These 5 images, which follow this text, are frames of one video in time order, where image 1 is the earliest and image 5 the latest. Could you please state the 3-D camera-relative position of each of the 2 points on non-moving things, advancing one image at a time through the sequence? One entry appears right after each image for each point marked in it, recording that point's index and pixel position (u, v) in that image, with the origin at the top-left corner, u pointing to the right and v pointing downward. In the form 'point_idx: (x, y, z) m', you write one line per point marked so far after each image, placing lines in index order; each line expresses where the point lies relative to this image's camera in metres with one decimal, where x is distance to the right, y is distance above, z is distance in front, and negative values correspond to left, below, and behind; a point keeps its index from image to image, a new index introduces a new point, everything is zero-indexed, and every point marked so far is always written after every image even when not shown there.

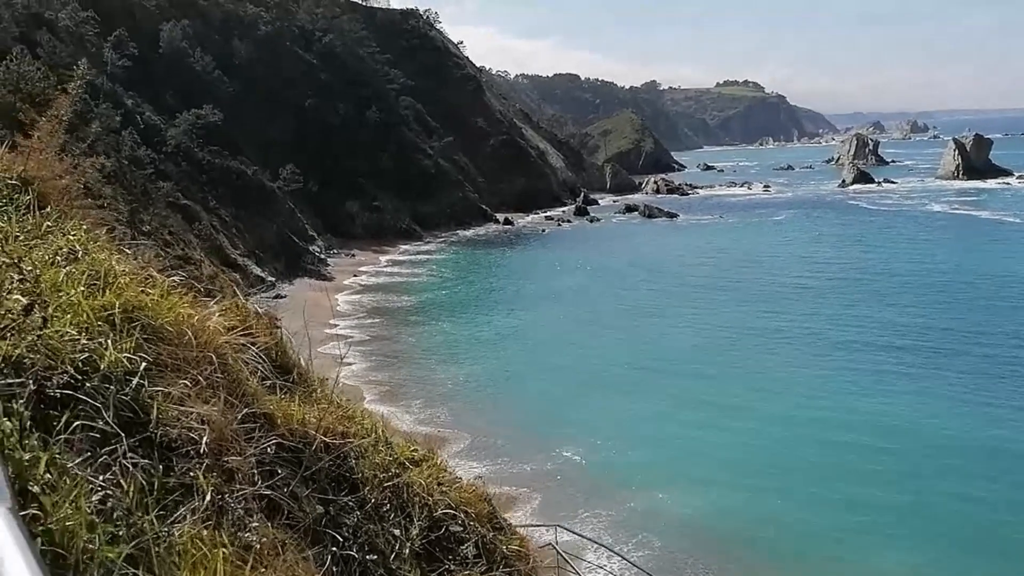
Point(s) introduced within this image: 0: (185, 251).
0: (-7.8, +0.7, +18.4) m
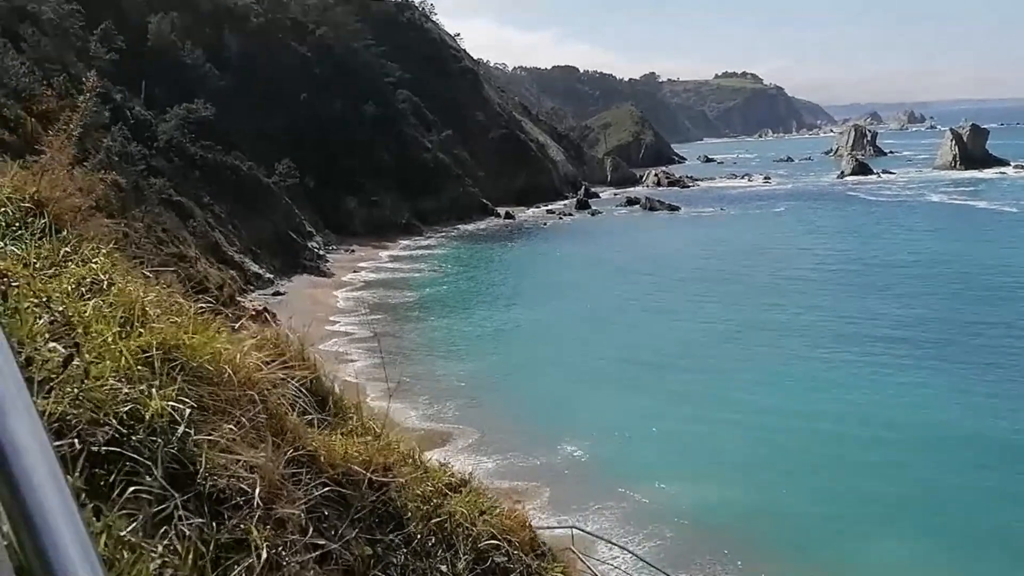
0: (-7.5, +0.8, +17.3) m
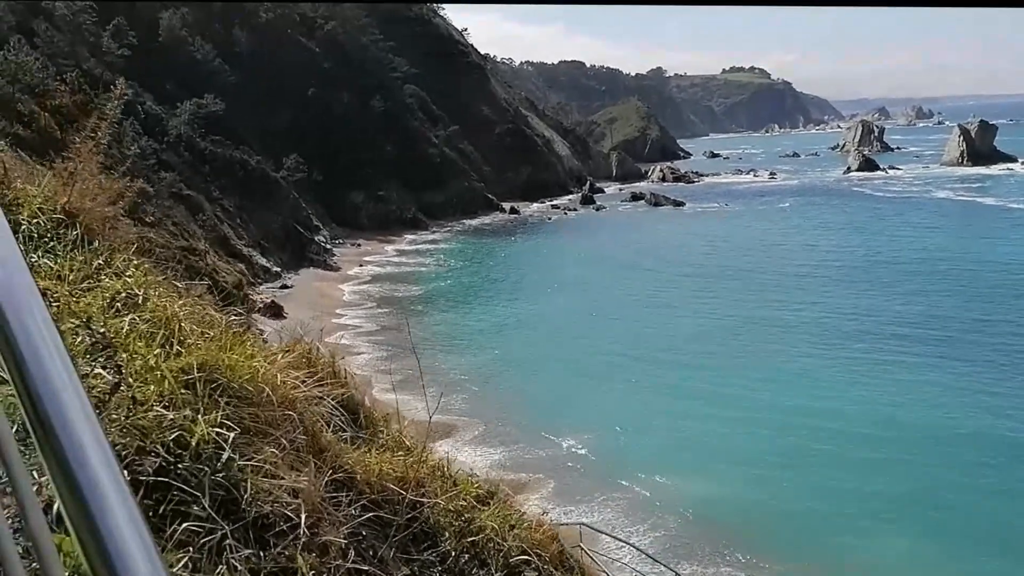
0: (-7.4, +0.8, +17.9) m
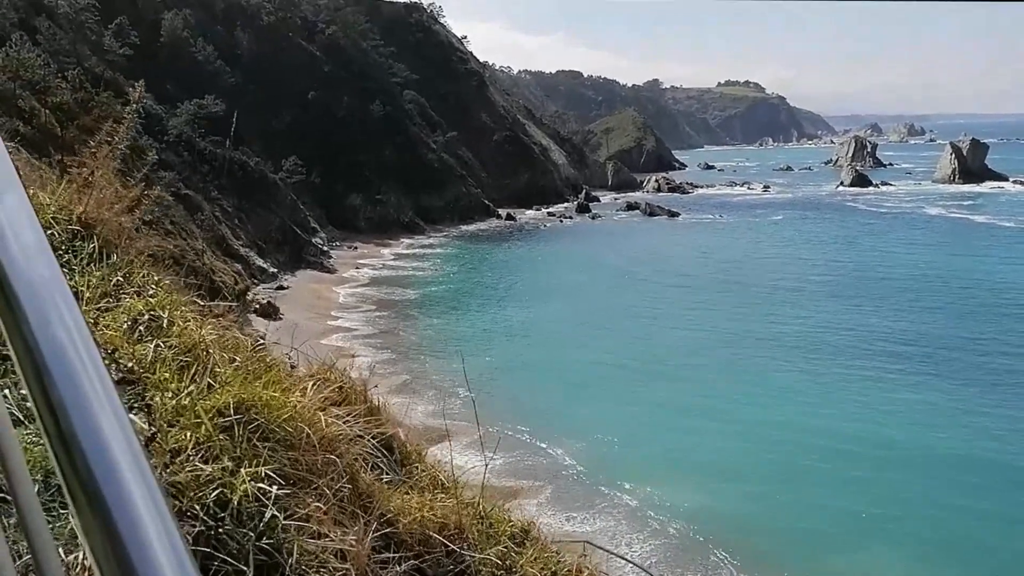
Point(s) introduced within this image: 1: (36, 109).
0: (-7.4, +1.0, +18.1) m
1: (-9.7, +3.7, +16.0) m
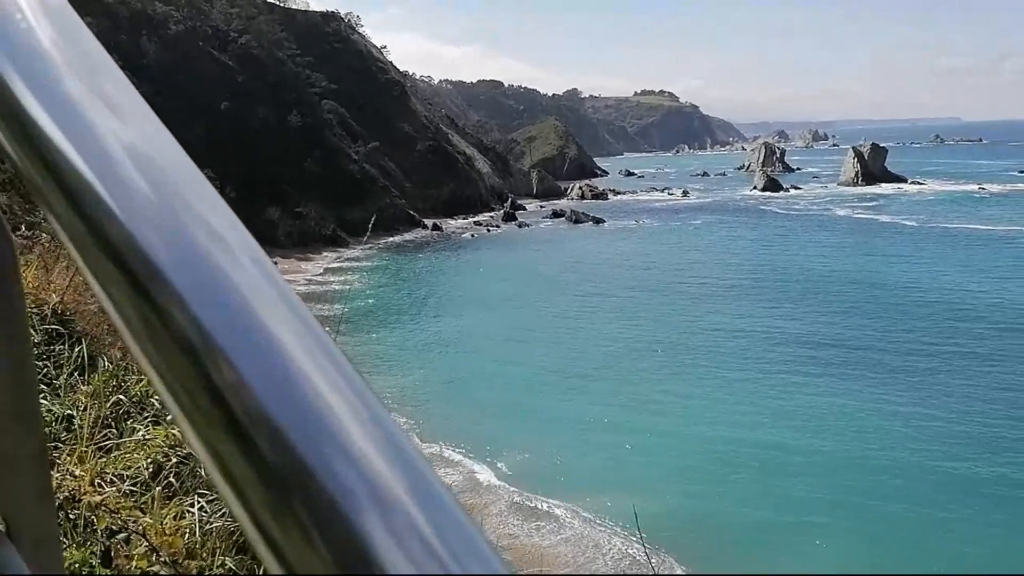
0: (-8.8, +0.7, +16.8) m
1: (-11.1, +3.3, +14.6) m
